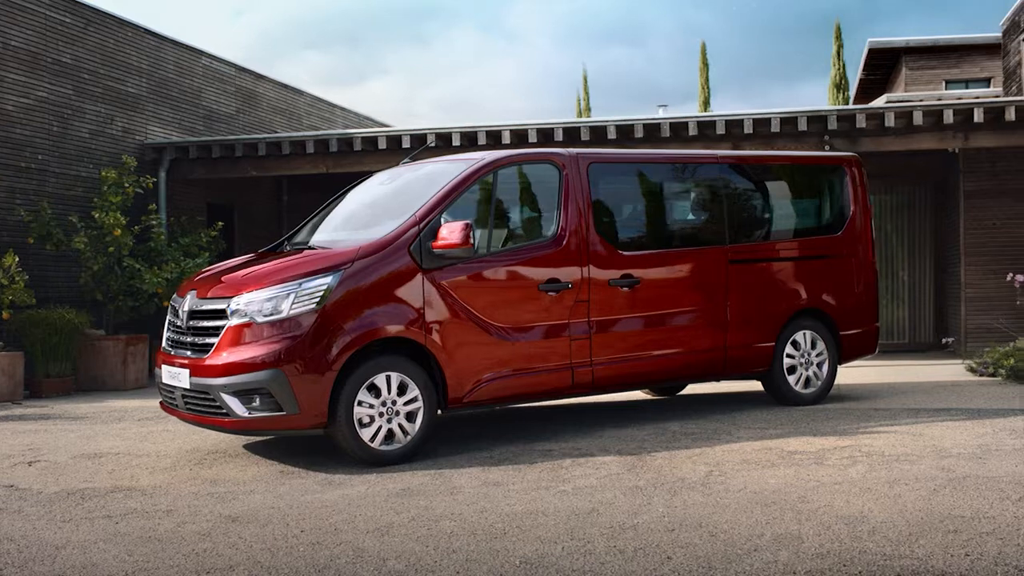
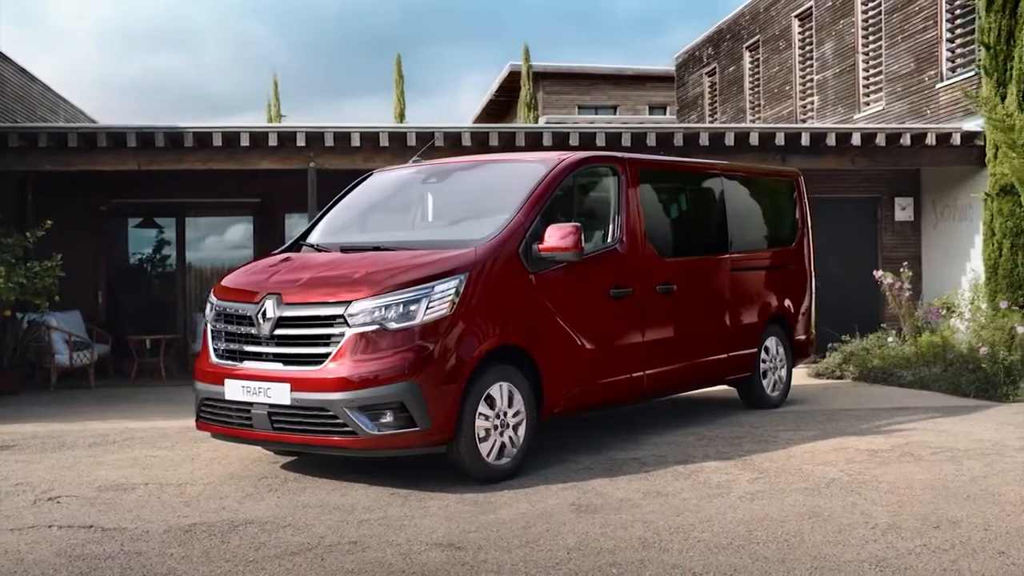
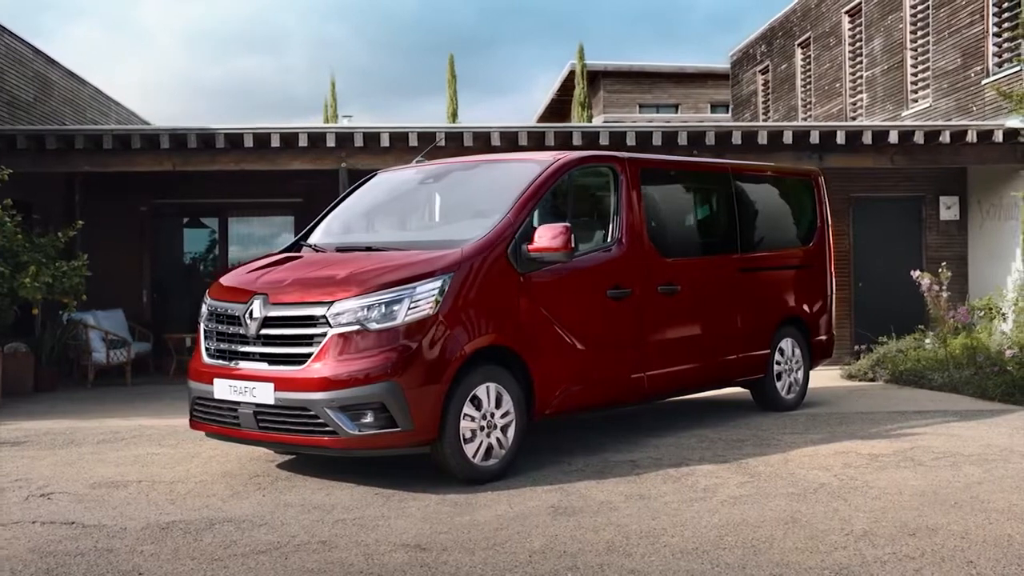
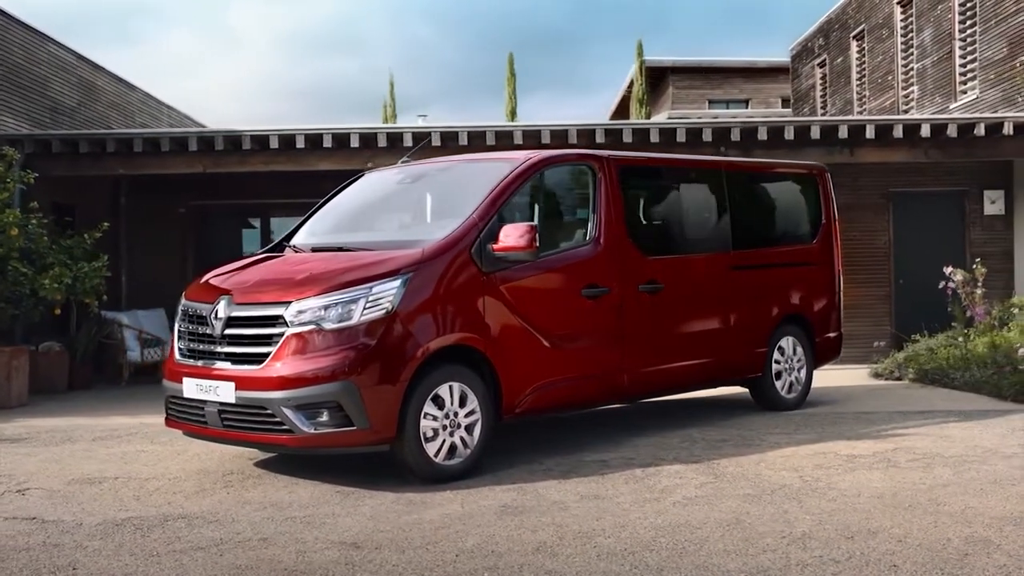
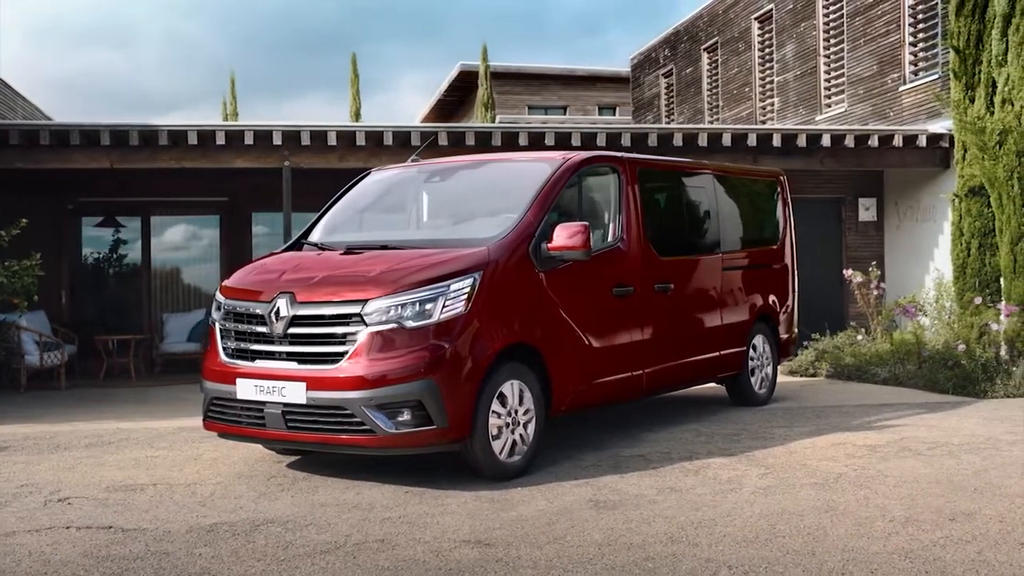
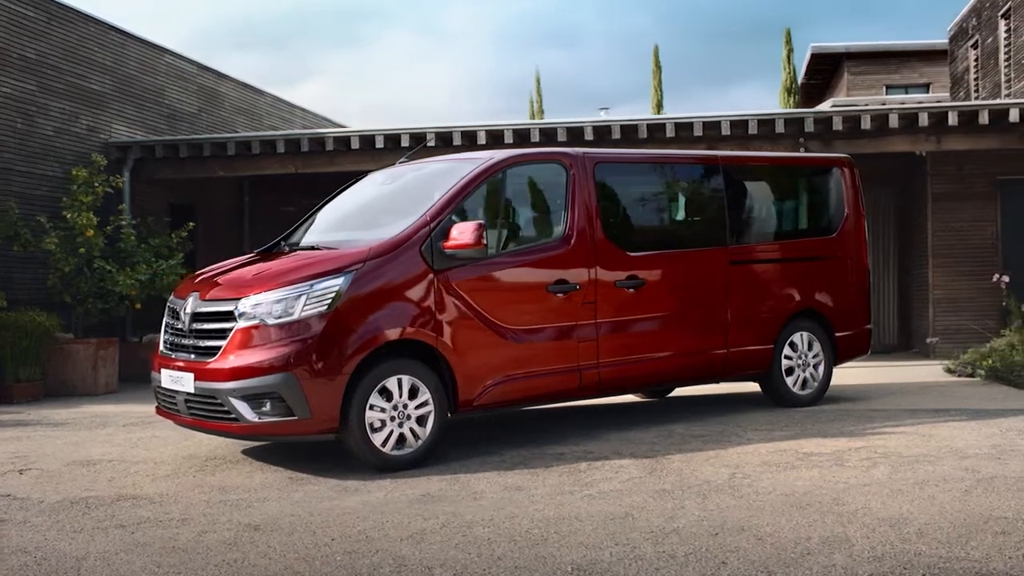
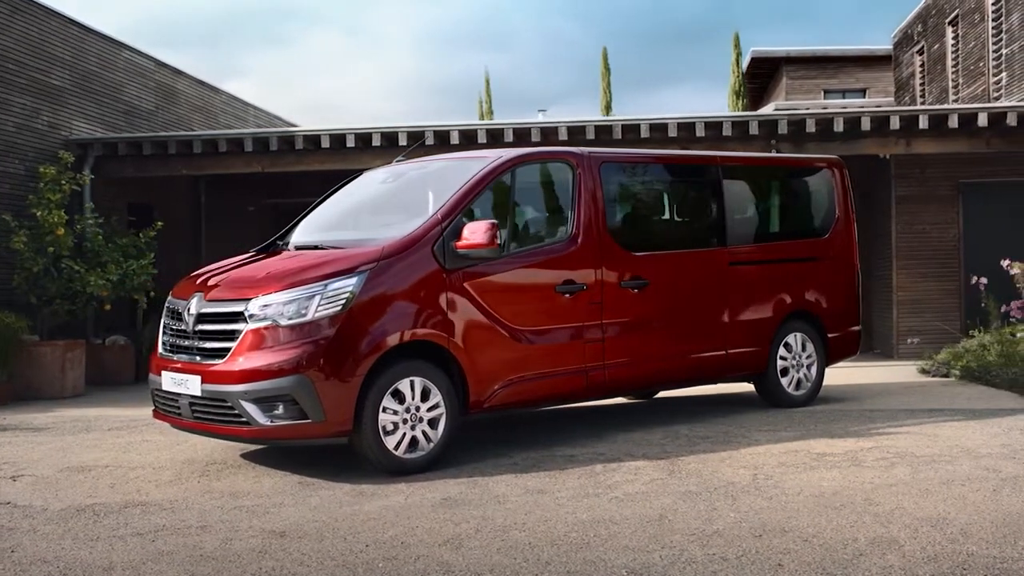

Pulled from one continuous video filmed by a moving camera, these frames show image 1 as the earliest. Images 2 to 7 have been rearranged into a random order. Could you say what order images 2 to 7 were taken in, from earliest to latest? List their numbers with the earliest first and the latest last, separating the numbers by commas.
6, 7, 4, 3, 2, 5
